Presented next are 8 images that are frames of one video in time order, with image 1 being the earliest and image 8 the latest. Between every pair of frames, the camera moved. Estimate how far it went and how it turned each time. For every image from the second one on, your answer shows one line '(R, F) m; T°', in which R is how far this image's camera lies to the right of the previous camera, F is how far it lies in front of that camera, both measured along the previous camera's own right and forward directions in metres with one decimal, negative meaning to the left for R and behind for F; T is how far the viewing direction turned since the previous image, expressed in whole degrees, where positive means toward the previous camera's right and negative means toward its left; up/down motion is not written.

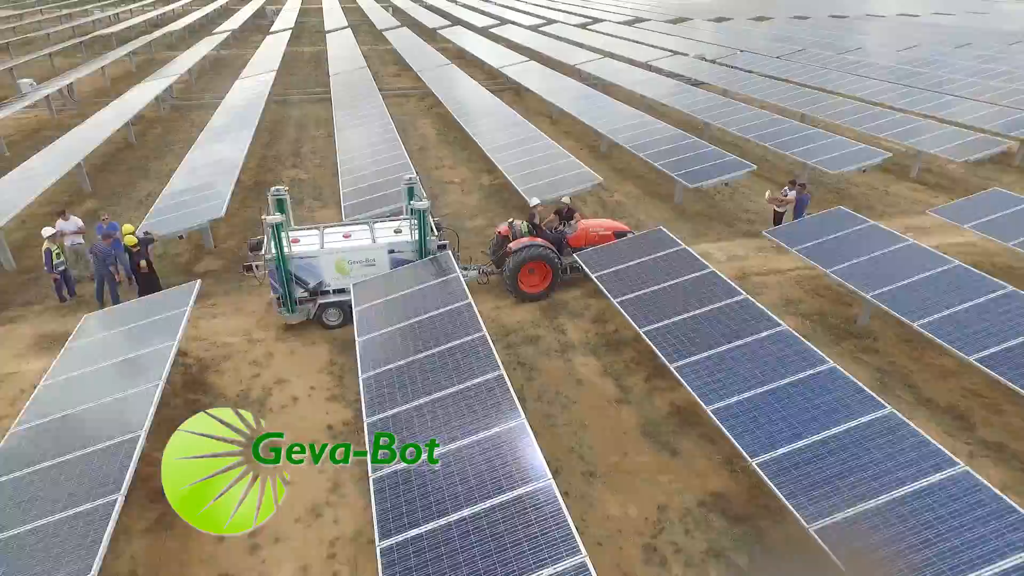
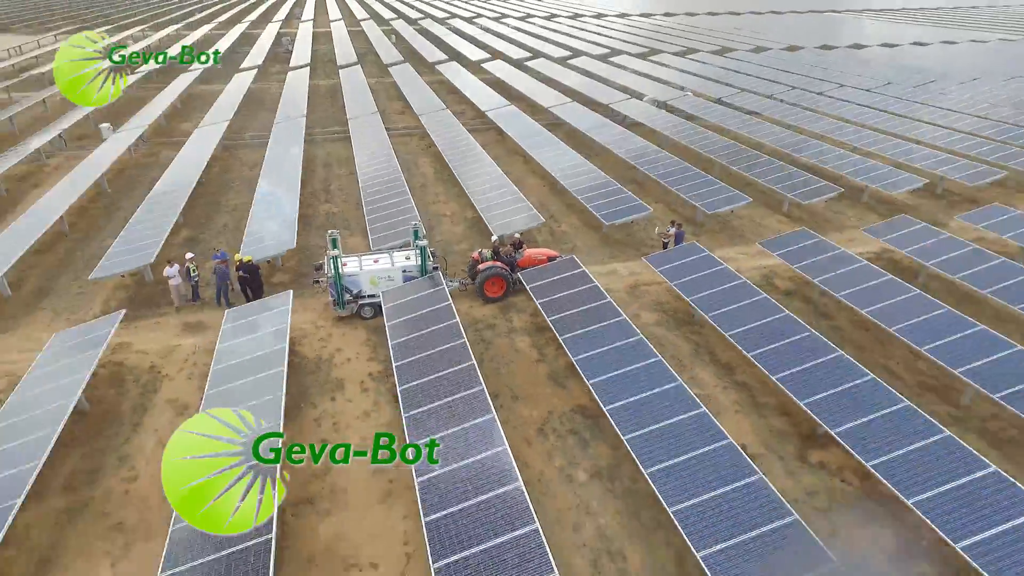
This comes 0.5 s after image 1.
(+0.4, -2.0) m; 0°
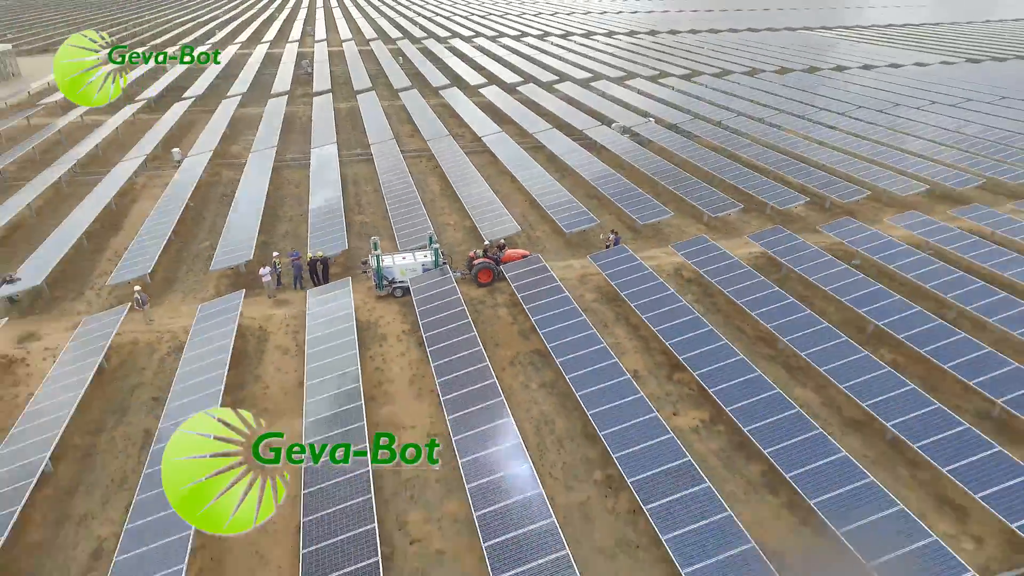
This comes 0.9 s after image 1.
(+0.2, -2.5) m; 0°
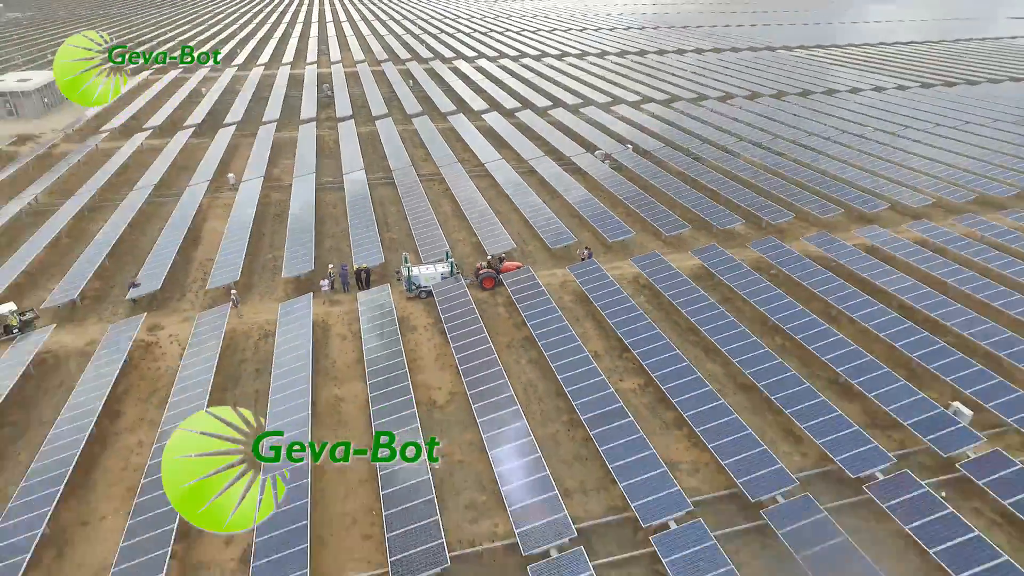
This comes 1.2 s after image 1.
(+0.1, -2.6) m; 0°
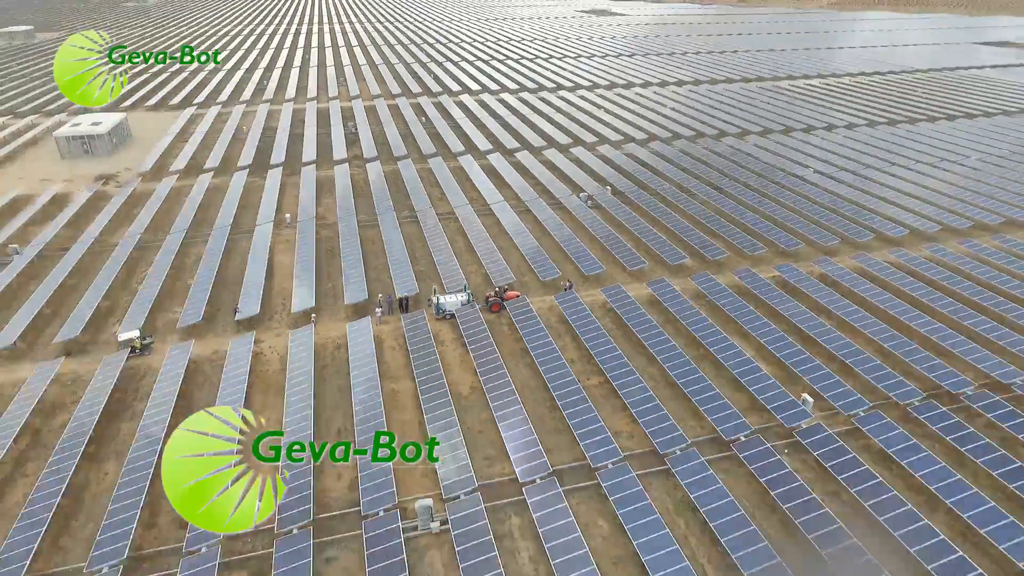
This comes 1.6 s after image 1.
(0.0, -3.9) m; 0°
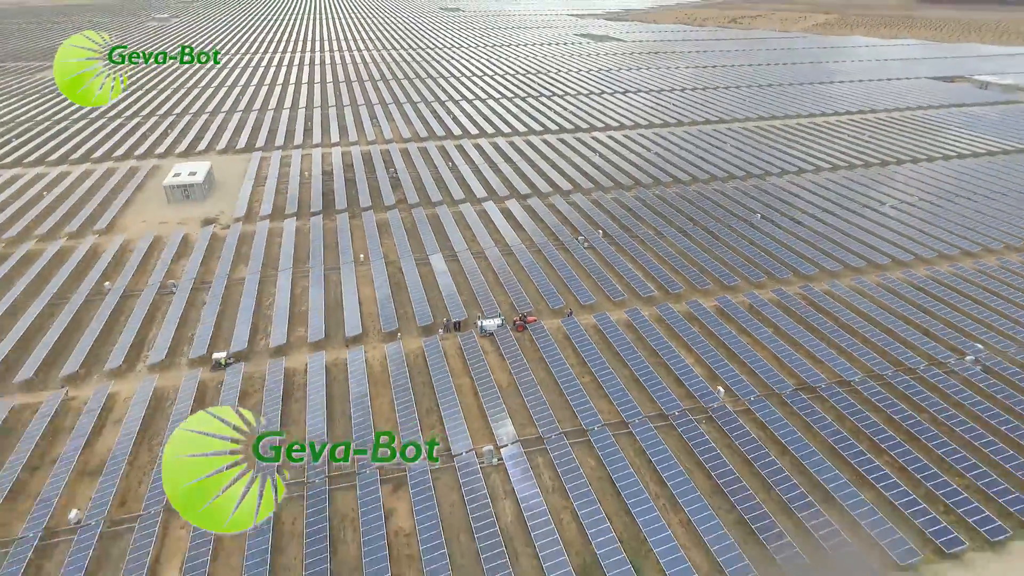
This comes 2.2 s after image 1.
(-0.9, -6.7) m; 0°
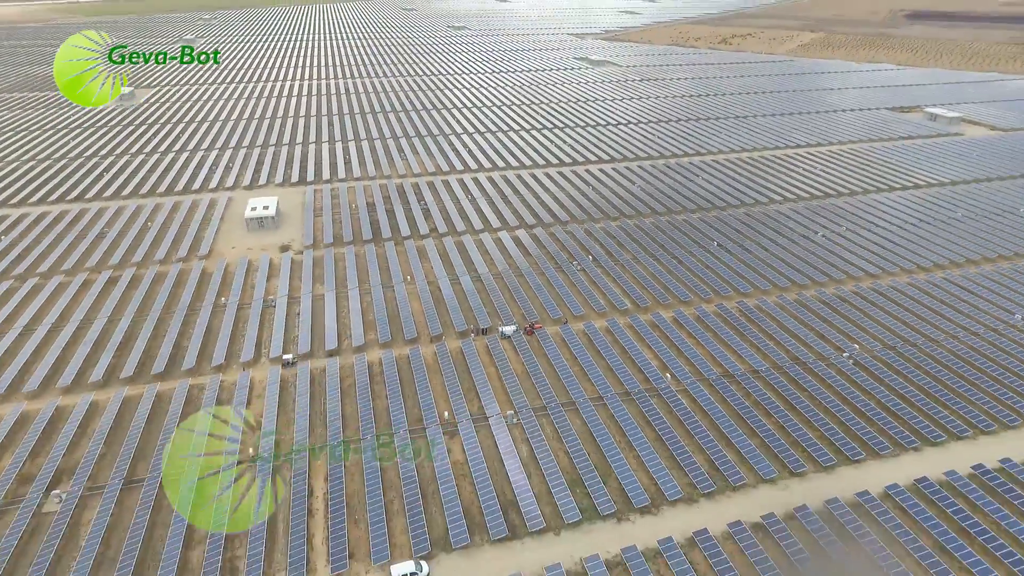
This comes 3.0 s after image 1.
(-0.6, -8.3) m; 0°
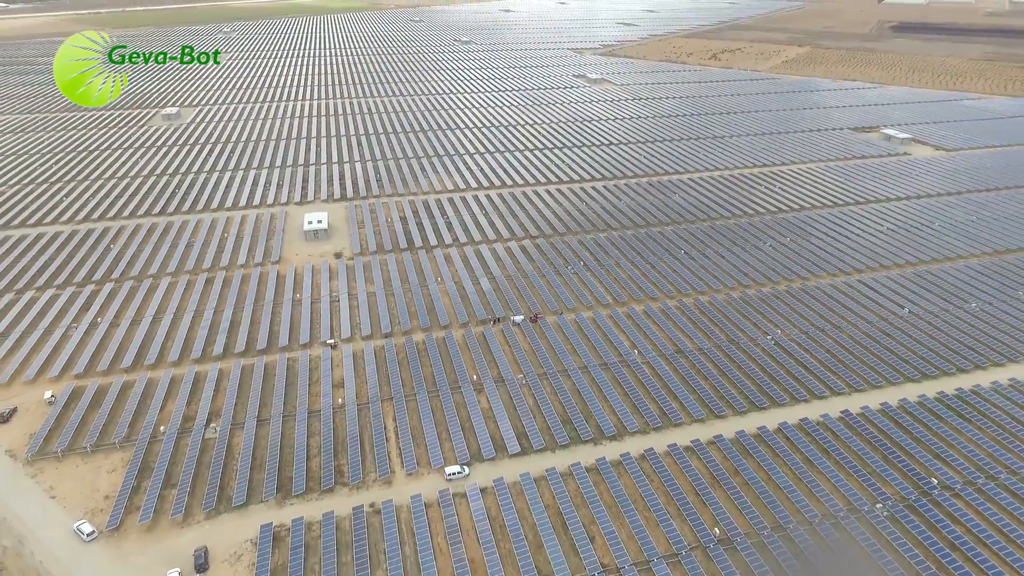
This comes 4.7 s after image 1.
(-0.6, -9.5) m; 0°
